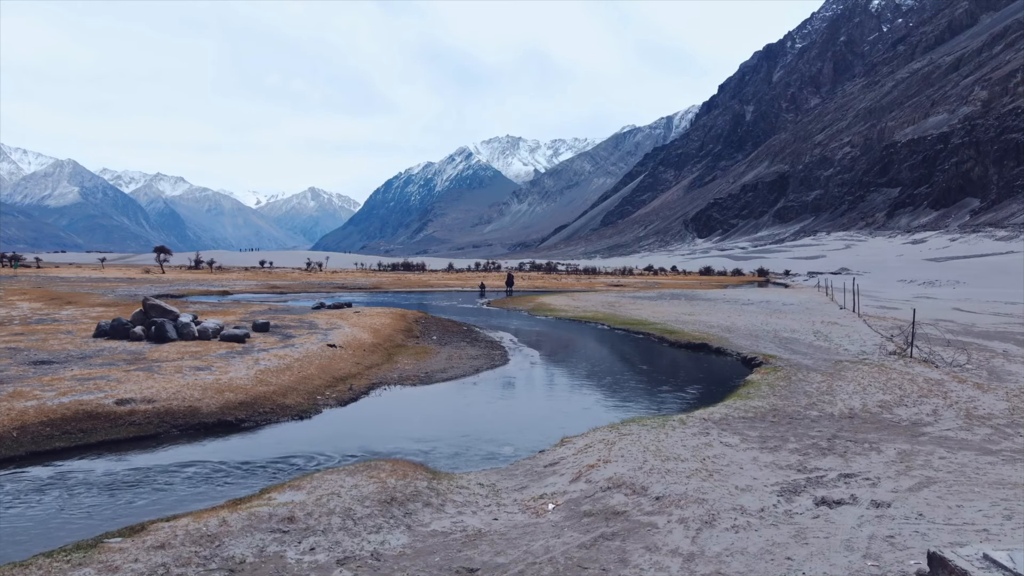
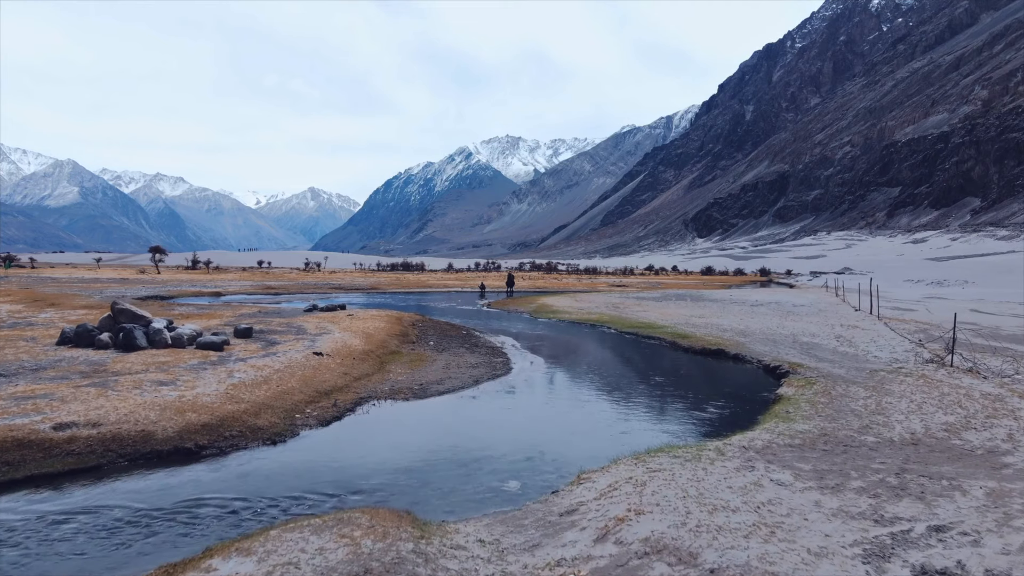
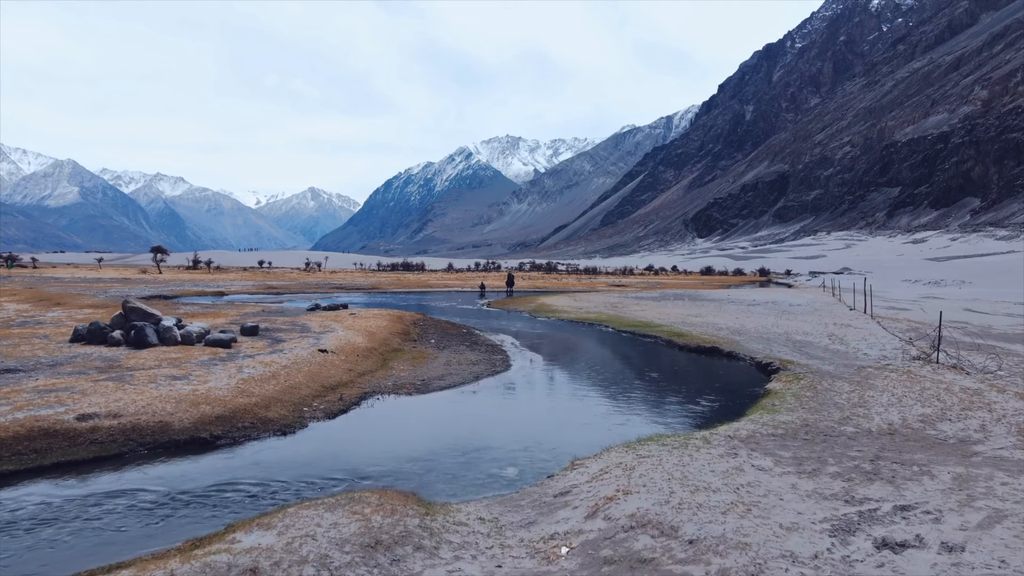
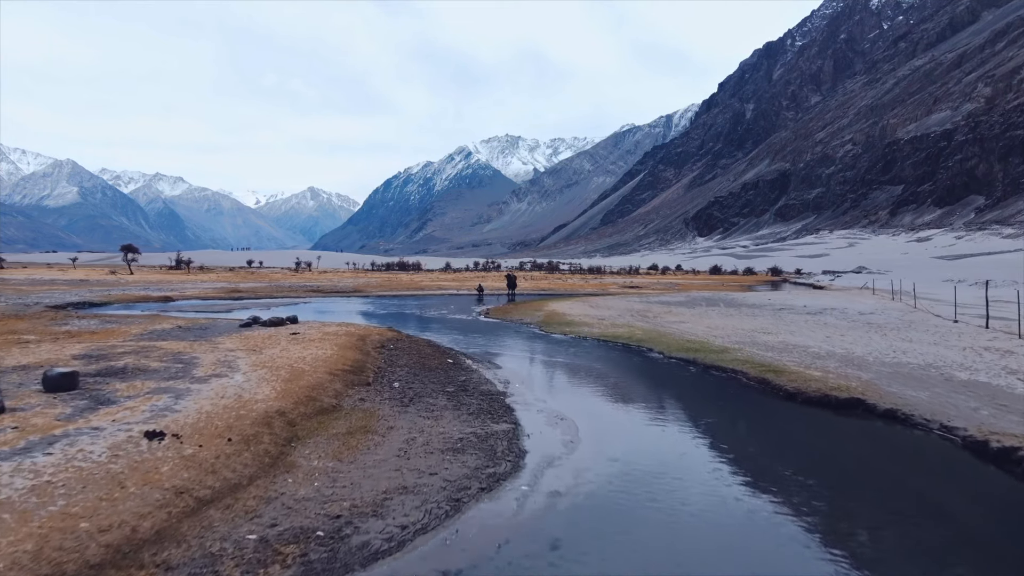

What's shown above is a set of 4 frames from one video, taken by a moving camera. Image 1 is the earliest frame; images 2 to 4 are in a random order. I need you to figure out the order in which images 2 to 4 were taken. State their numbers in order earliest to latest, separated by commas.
3, 2, 4
